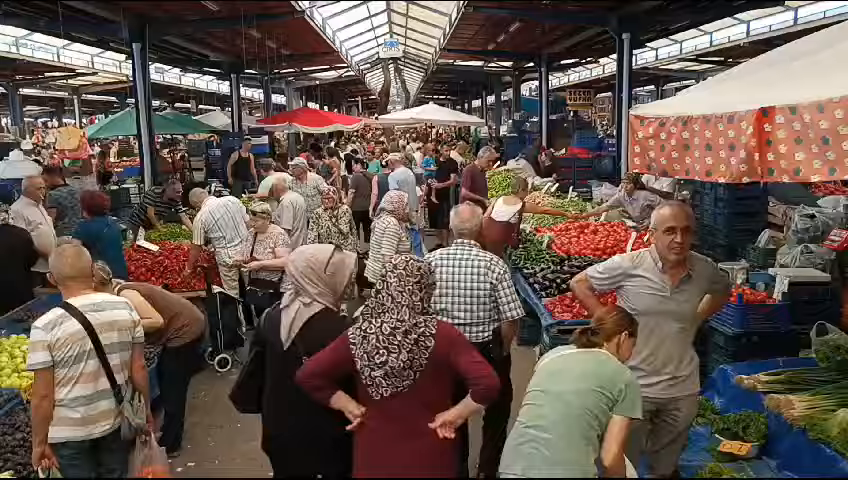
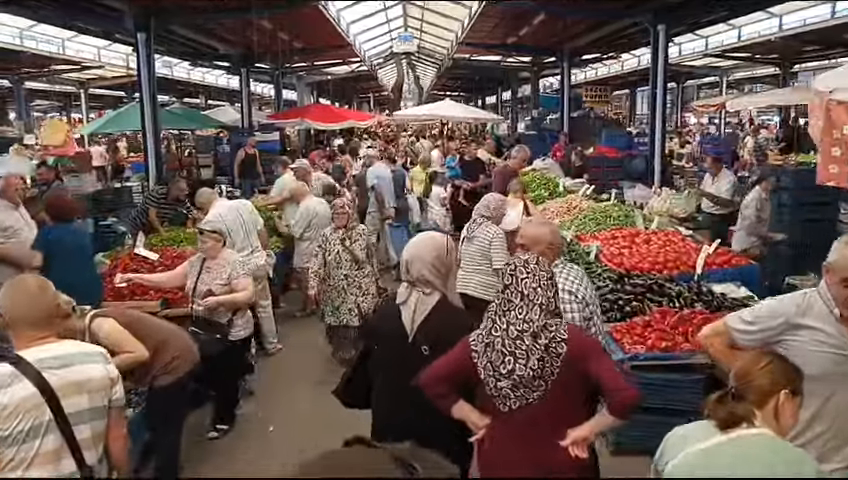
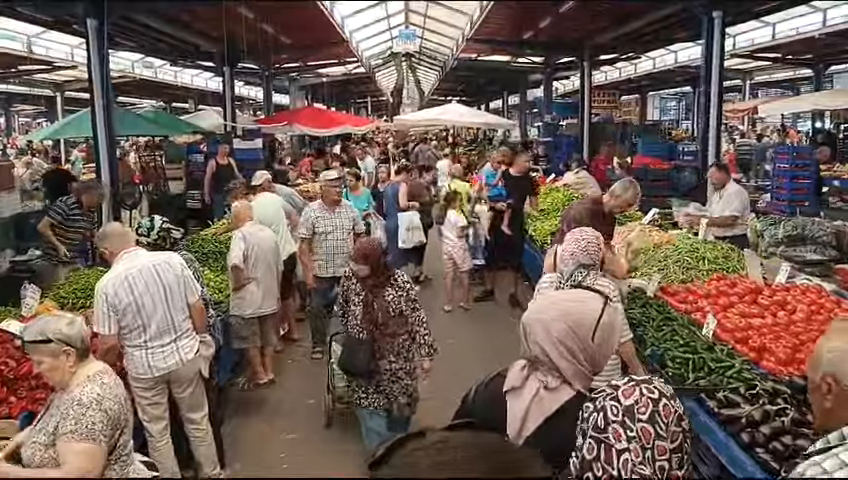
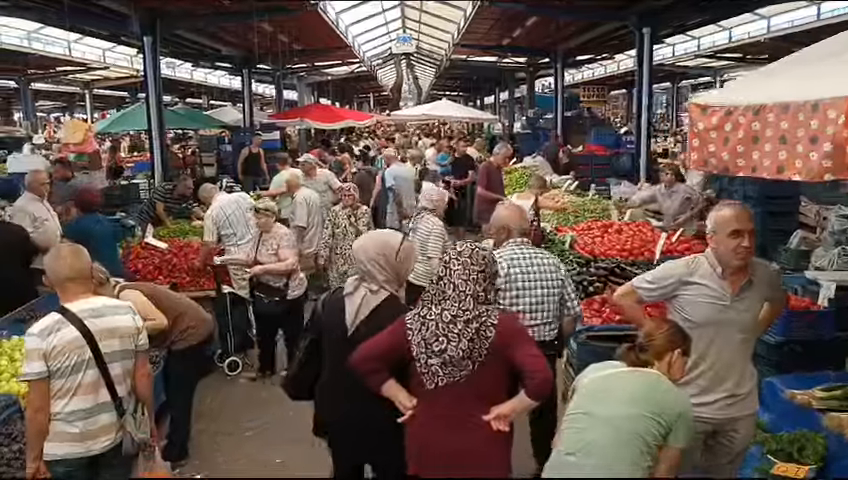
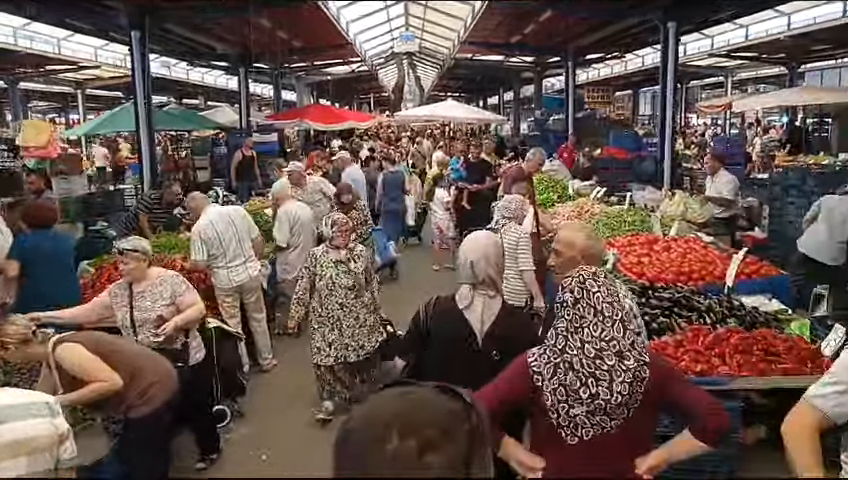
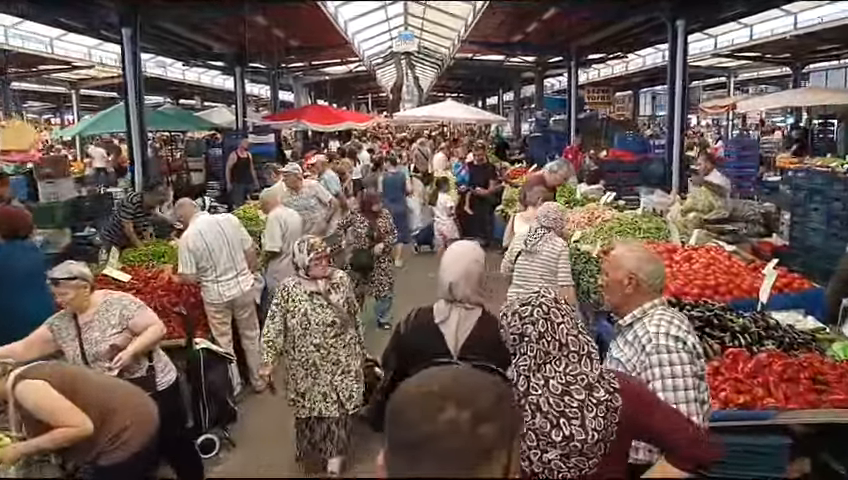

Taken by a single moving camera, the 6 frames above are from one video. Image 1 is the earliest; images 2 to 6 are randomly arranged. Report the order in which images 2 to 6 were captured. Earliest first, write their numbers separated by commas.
4, 2, 5, 6, 3
